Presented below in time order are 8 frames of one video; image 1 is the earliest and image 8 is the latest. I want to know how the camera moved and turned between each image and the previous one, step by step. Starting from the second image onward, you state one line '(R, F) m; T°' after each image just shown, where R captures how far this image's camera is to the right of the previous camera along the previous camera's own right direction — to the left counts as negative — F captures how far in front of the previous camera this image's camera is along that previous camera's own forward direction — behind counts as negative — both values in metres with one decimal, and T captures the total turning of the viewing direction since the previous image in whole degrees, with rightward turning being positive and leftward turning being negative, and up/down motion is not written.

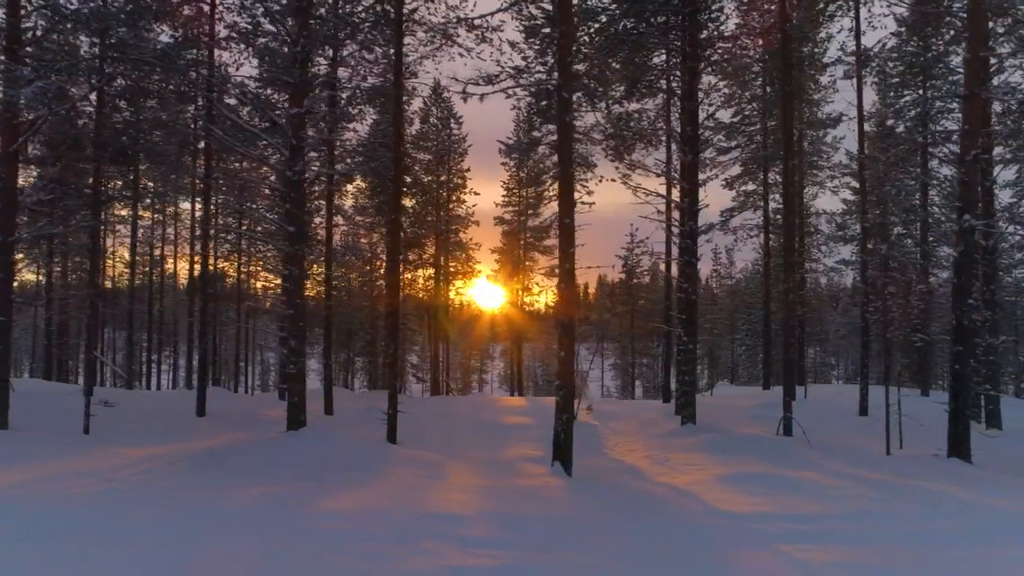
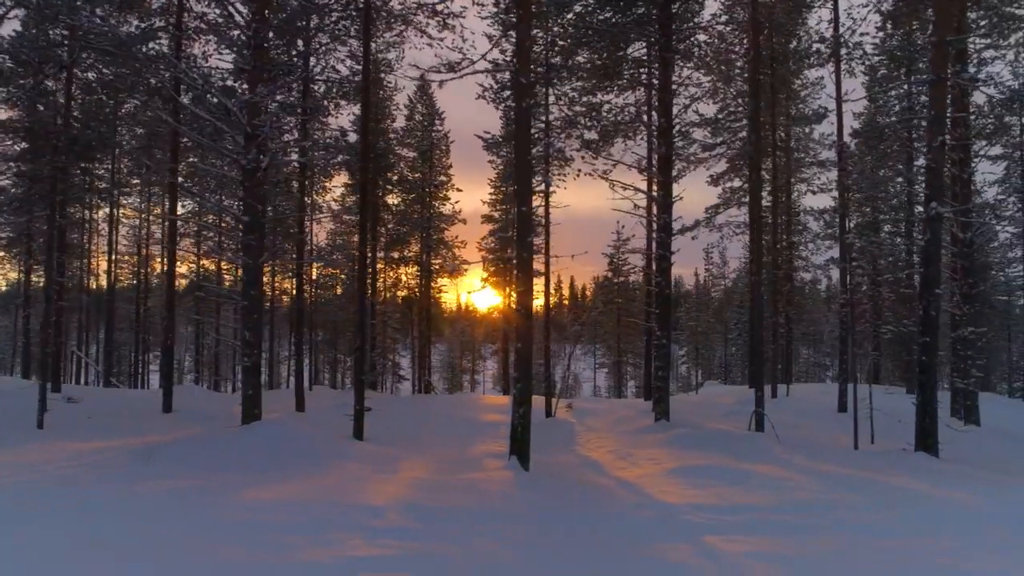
(+0.6, +0.2) m; 0°
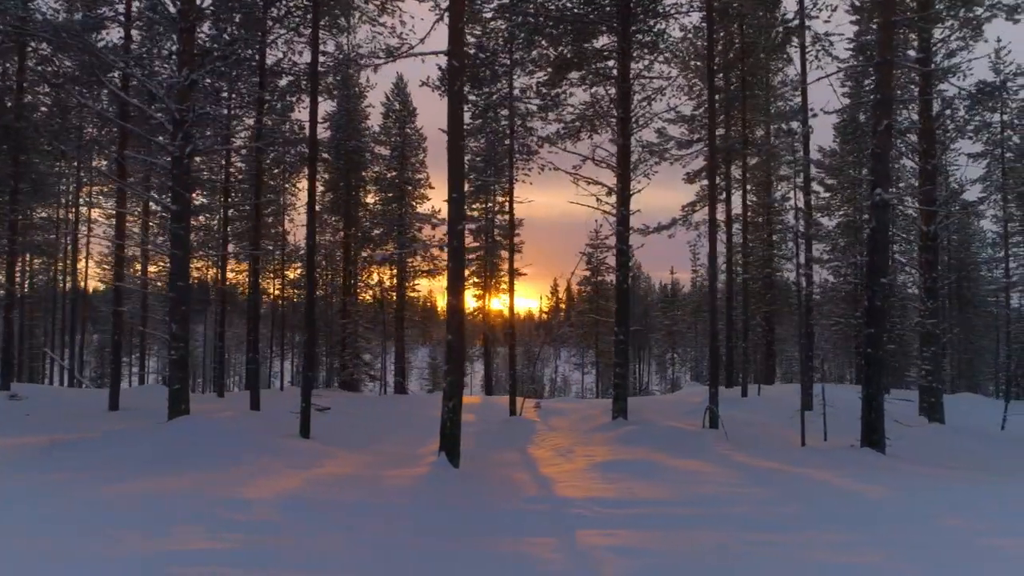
(+0.9, +0.3) m; 0°
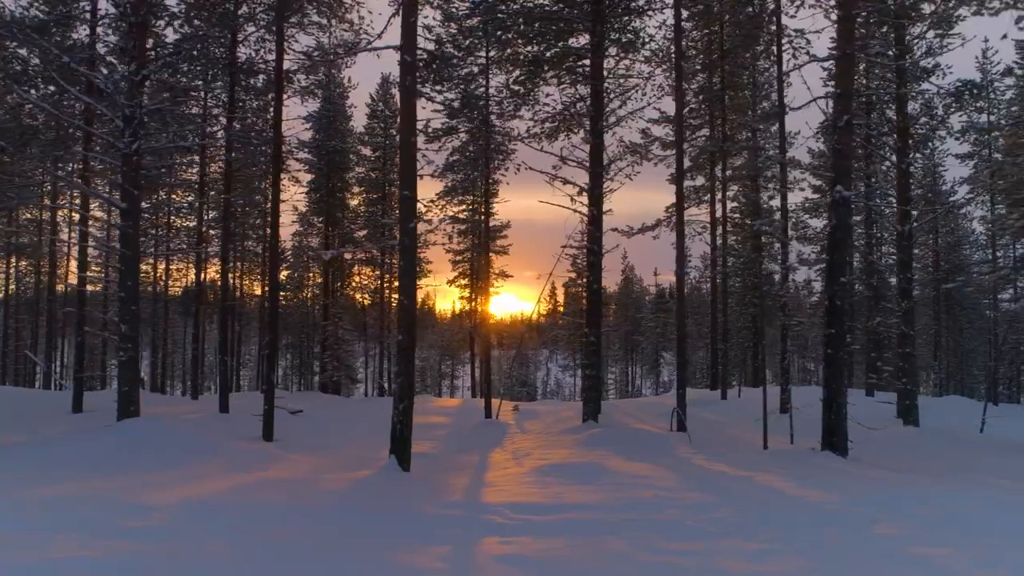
(+0.6, +0.2) m; 0°
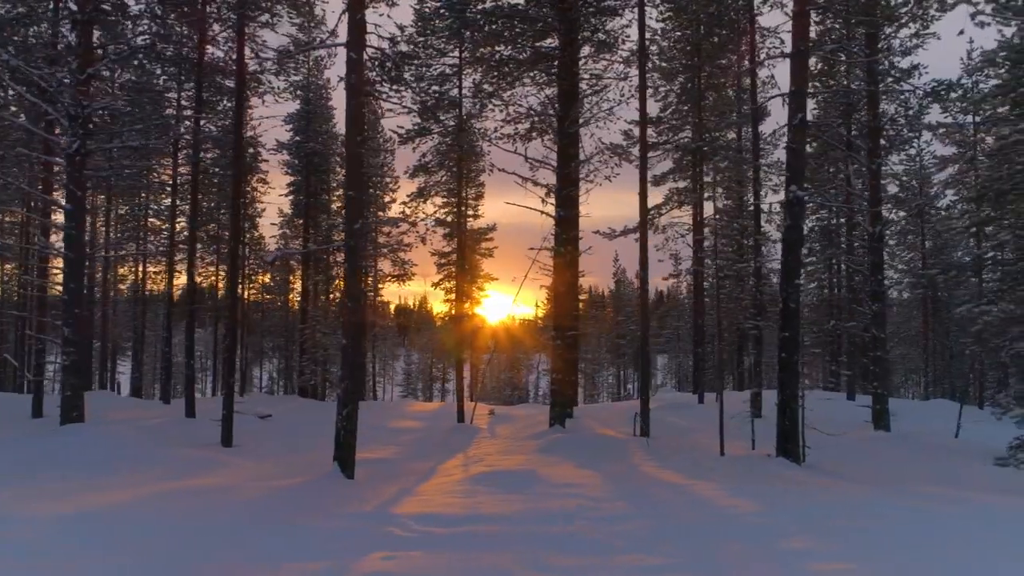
(+0.7, +0.2) m; 0°
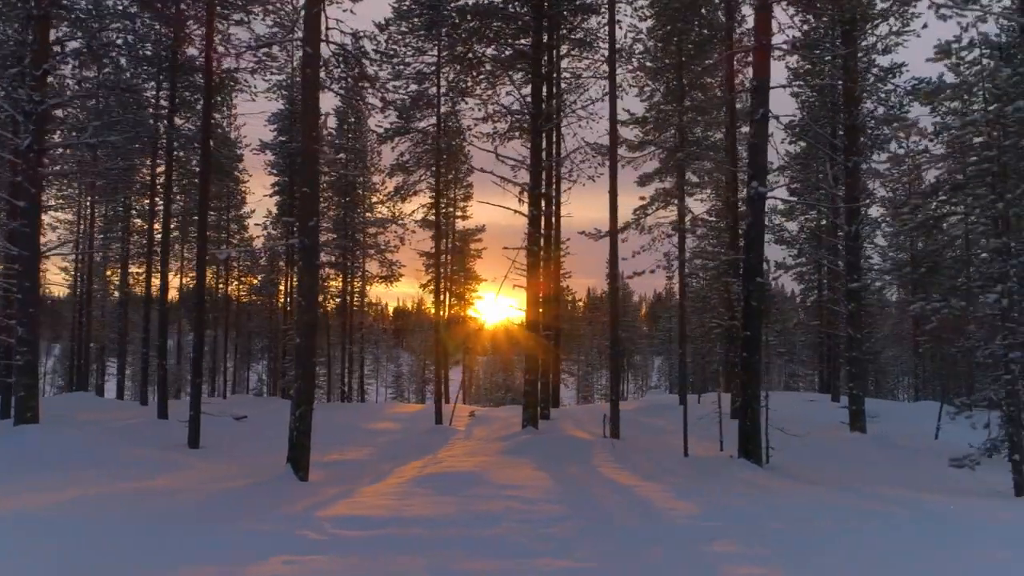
(+0.5, +0.2) m; 0°
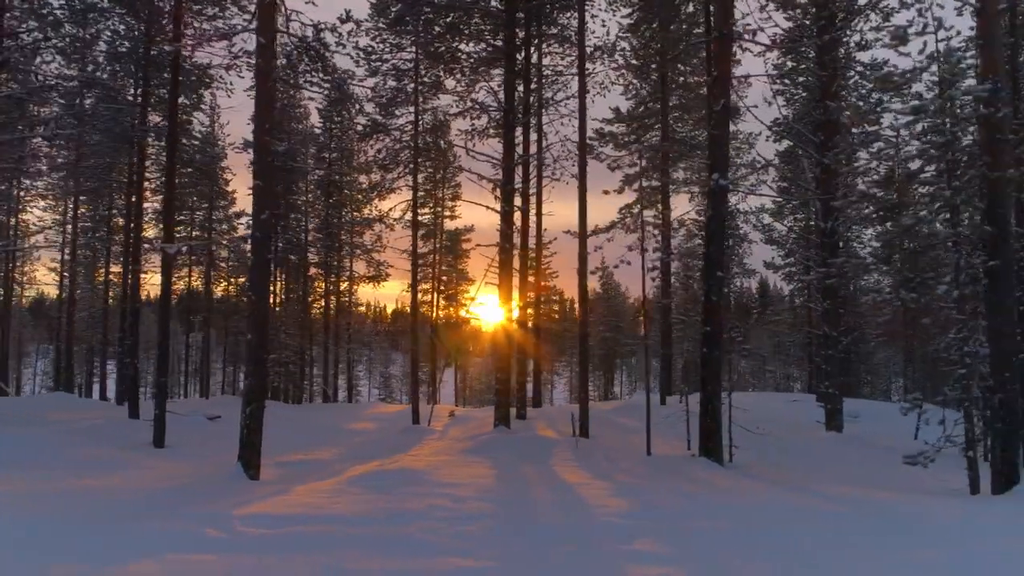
(+0.5, +0.2) m; 0°
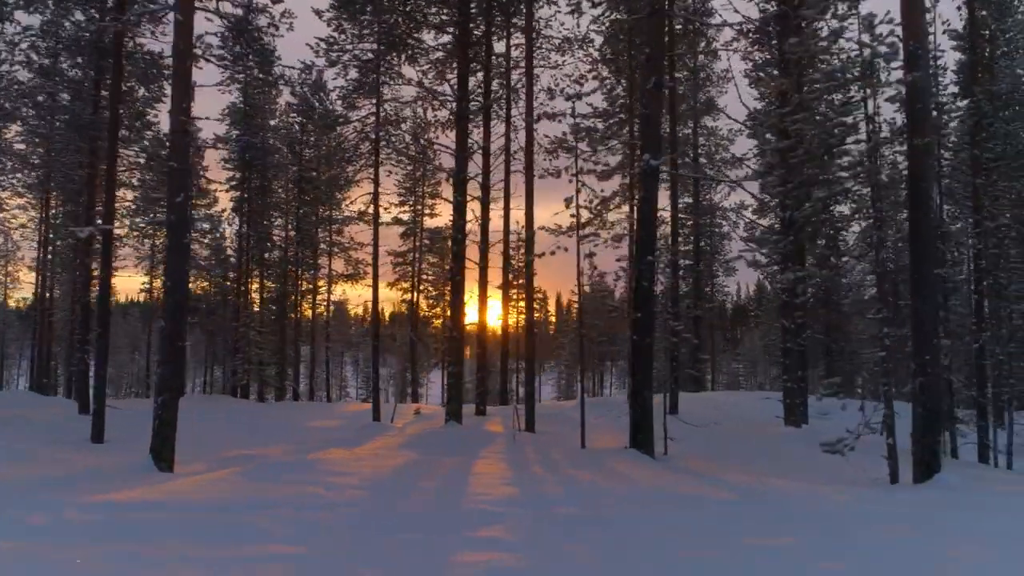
(+0.9, +0.3) m; 0°
